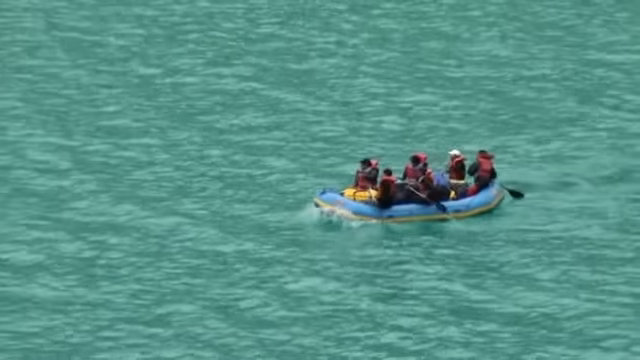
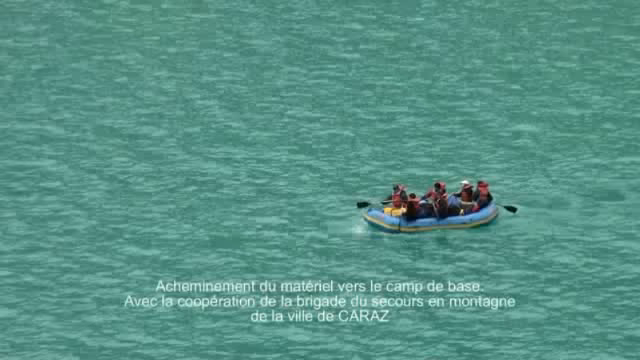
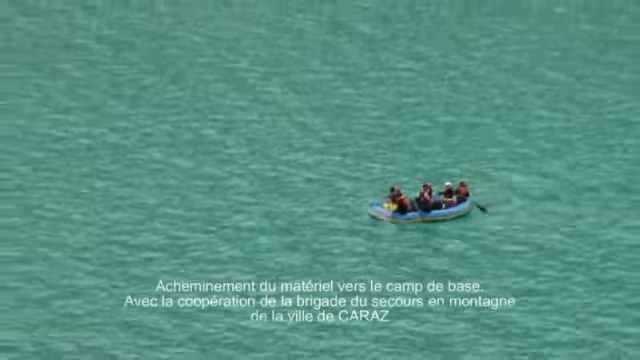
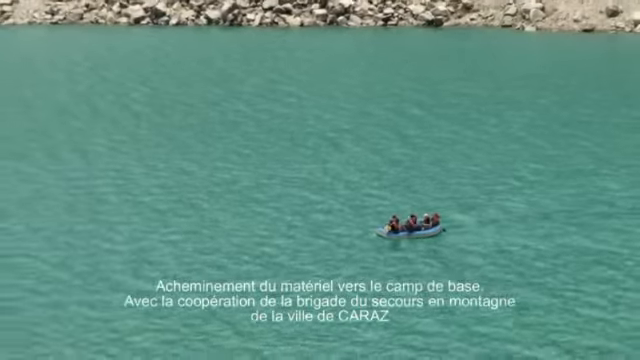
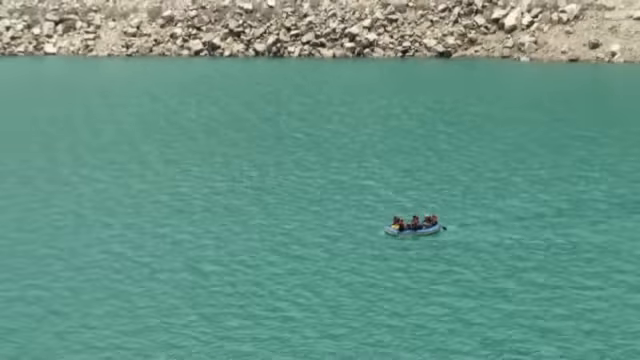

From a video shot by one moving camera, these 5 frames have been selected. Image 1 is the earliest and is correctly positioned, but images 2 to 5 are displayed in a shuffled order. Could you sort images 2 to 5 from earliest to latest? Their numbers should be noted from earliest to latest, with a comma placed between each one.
2, 3, 4, 5
